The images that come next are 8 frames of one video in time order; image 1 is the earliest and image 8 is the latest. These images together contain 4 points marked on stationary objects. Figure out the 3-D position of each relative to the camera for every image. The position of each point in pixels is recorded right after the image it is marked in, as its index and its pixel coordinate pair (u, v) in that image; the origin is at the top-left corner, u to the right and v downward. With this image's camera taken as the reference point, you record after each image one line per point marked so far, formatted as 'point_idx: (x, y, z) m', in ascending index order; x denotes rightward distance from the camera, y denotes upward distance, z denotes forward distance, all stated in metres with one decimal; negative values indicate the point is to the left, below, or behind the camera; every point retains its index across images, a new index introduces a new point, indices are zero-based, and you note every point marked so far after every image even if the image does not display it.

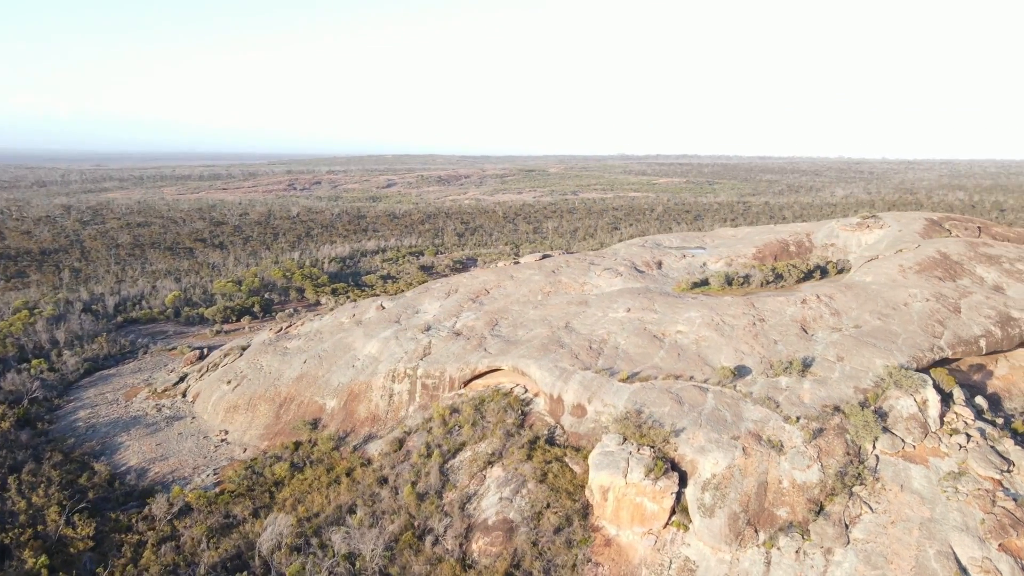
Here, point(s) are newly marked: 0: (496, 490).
0: (-0.4, -5.3, +19.3) m
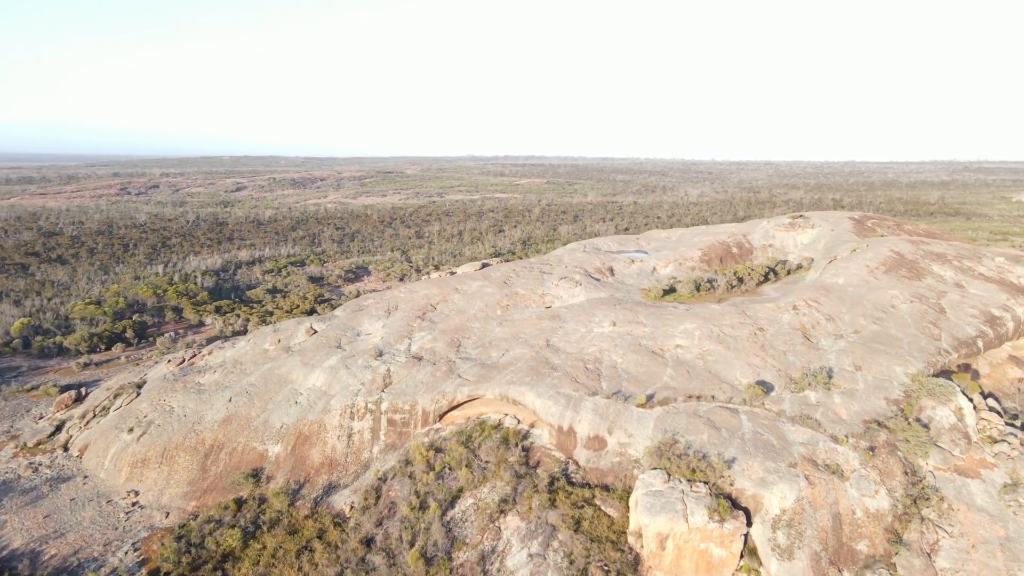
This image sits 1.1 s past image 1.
0: (+0.2, -5.7, +16.6) m
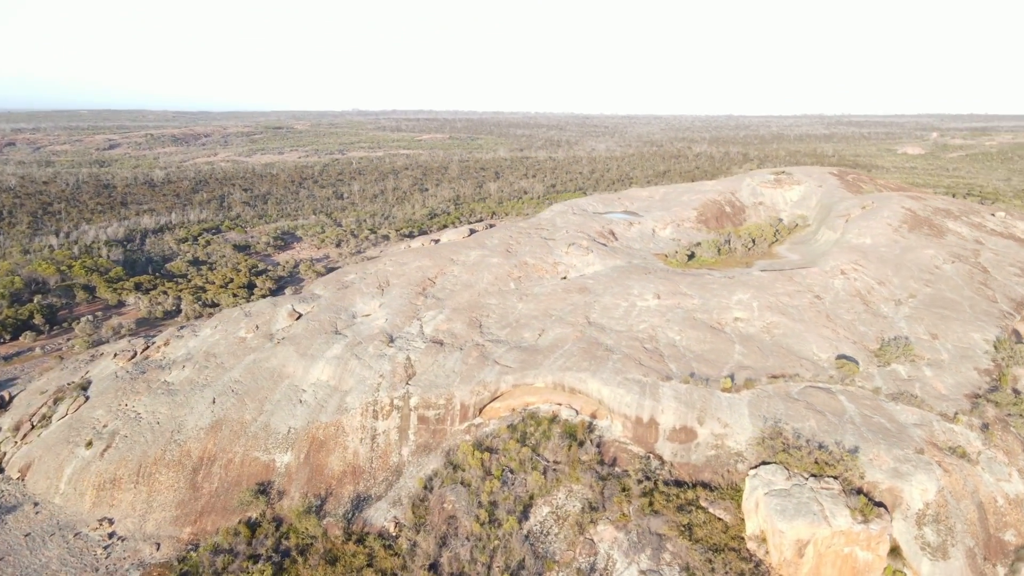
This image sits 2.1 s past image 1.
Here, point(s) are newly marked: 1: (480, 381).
0: (+2.3, -5.3, +14.4) m
1: (-0.8, -2.4, +19.0) m
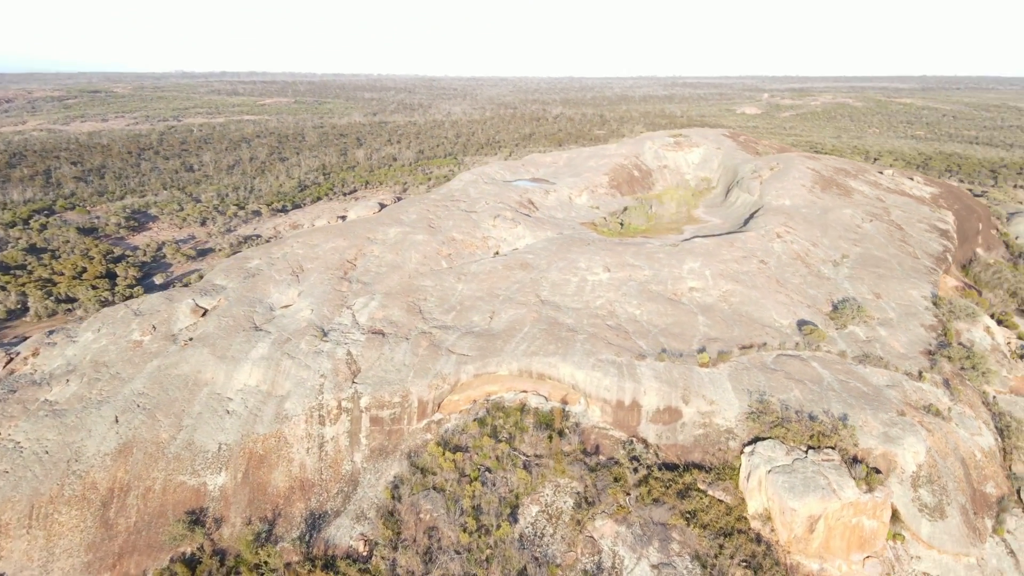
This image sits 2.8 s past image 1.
0: (+2.3, -4.9, +13.7) m
1: (-1.7, -2.0, +17.3) m
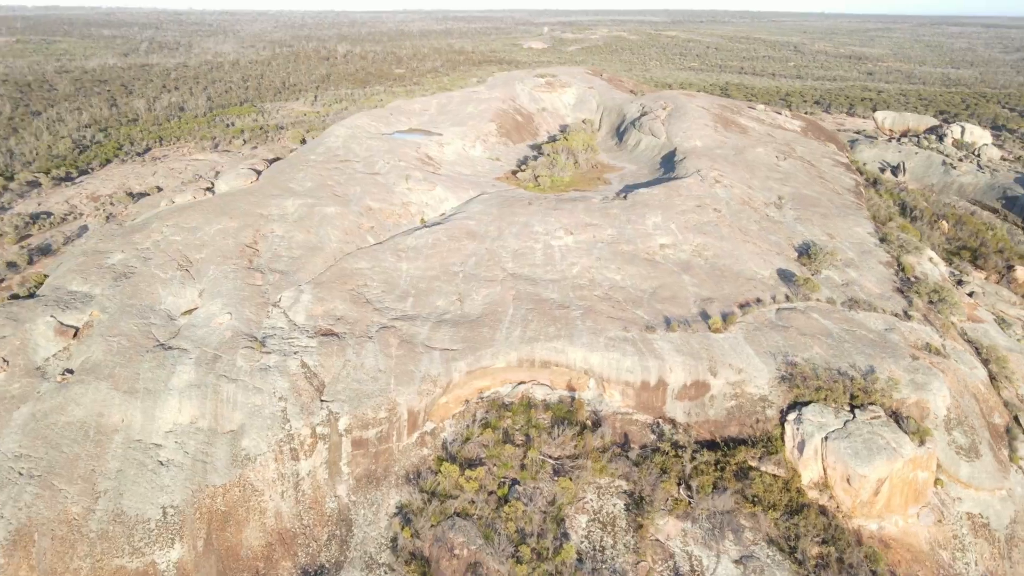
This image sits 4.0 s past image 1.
0: (+3.4, -4.5, +12.5) m
1: (-1.7, -1.7, +14.6) m
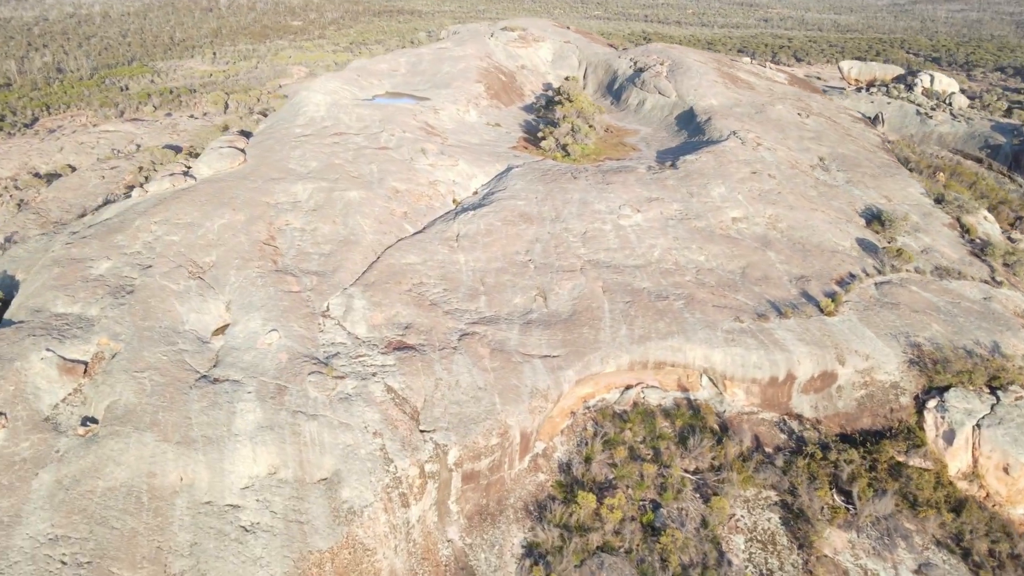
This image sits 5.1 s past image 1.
0: (+5.9, -4.3, +11.5) m
1: (+0.3, -1.7, +12.7) m
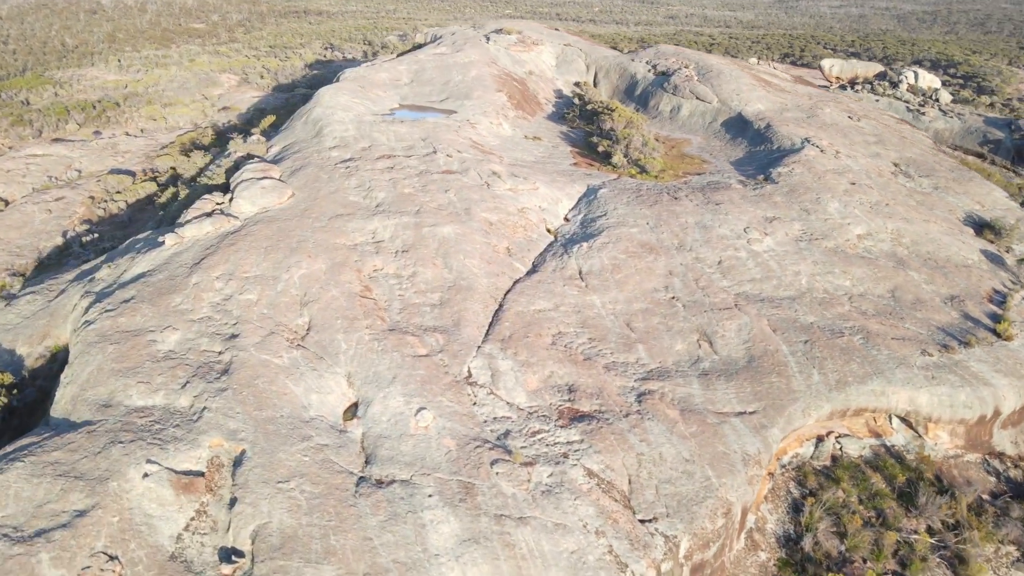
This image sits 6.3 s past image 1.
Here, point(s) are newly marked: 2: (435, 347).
0: (+9.2, -4.7, +10.6) m
1: (+3.4, -2.5, +10.9) m
2: (-1.3, -1.0, +12.3) m
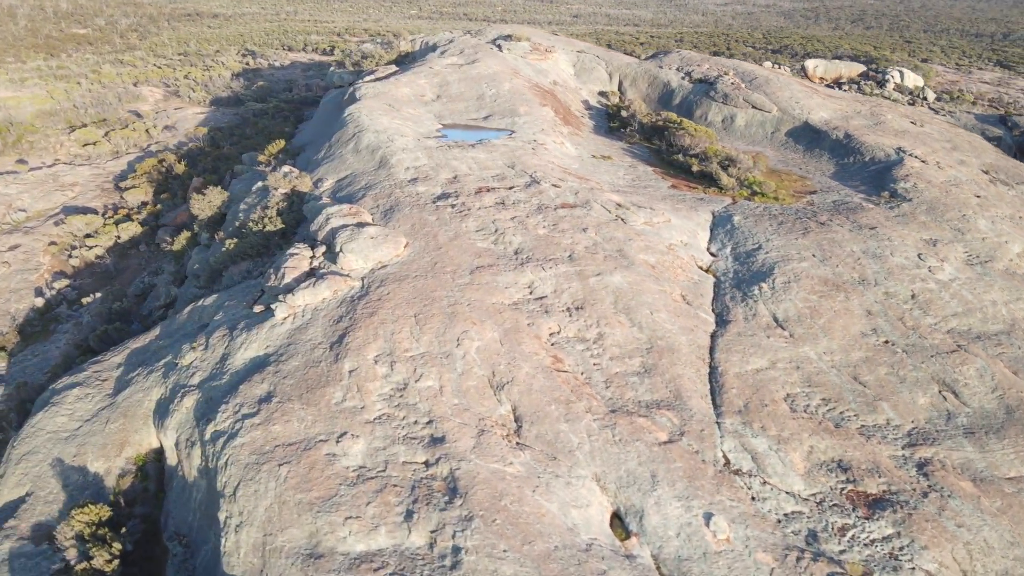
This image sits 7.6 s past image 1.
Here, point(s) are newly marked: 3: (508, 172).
0: (+13.0, -5.0, +10.1) m
1: (+7.1, -3.1, +9.6) m
2: (+2.2, -1.9, +10.3) m
3: (-0.1, +2.6, +16.5) m
